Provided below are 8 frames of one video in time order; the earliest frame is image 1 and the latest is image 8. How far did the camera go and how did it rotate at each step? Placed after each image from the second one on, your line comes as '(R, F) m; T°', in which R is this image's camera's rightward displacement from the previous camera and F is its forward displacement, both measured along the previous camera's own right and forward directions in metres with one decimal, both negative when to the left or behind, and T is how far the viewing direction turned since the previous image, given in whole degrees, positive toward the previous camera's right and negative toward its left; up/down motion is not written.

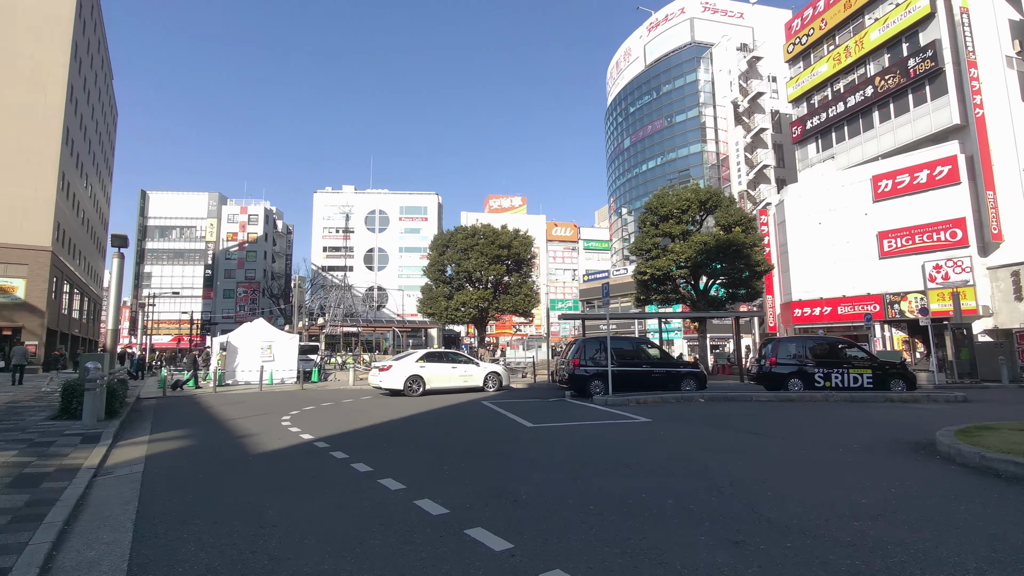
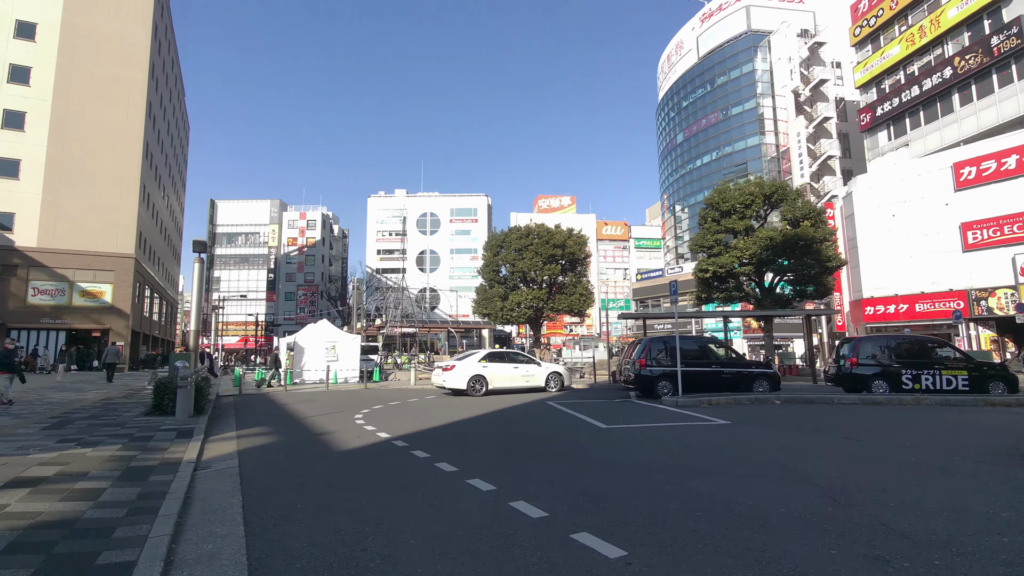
(-0.4, +0.1) m; -5°
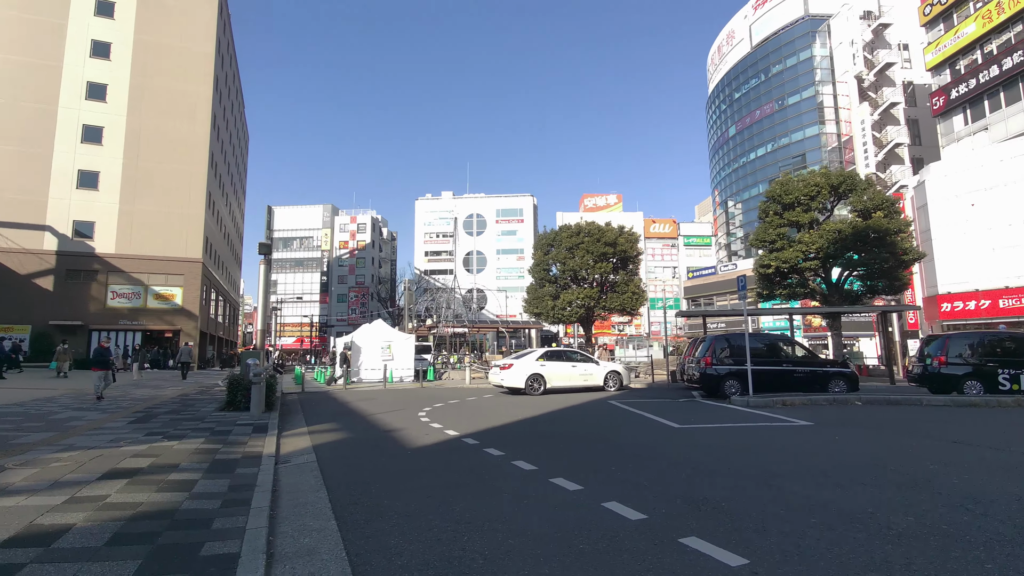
(-0.3, +0.2) m; -5°
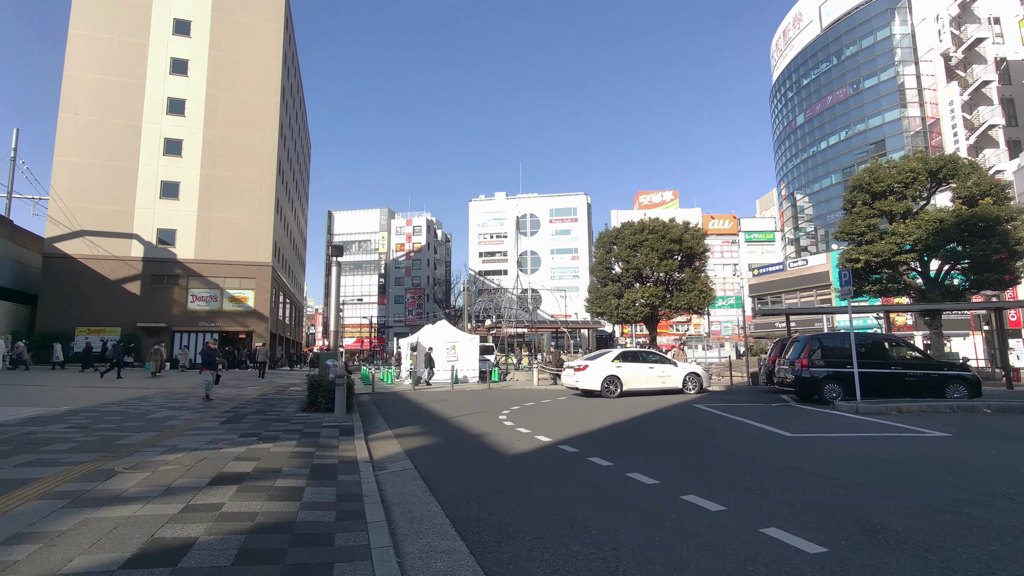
(-0.6, +0.4) m; -6°
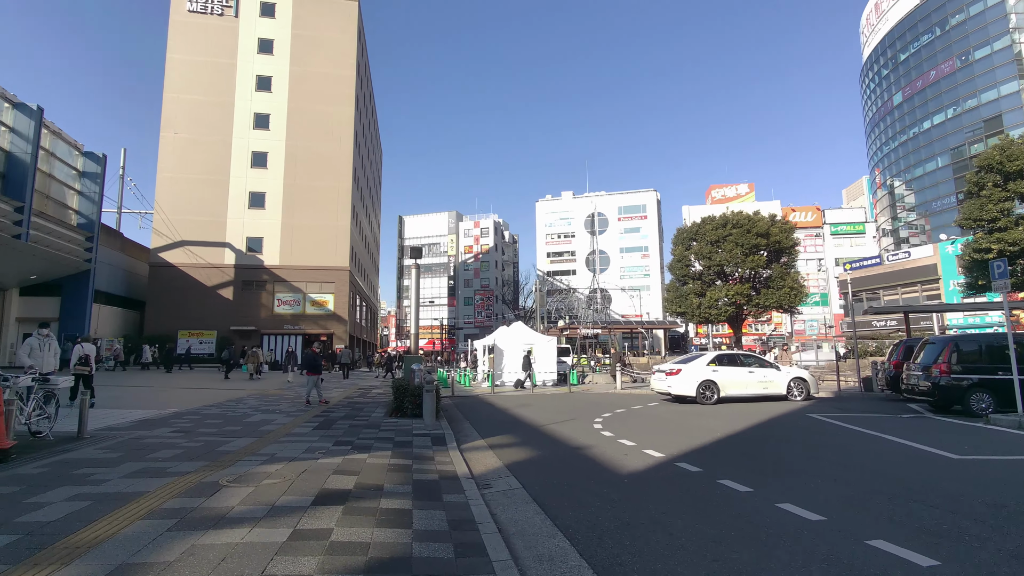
(-0.5, +0.6) m; -7°
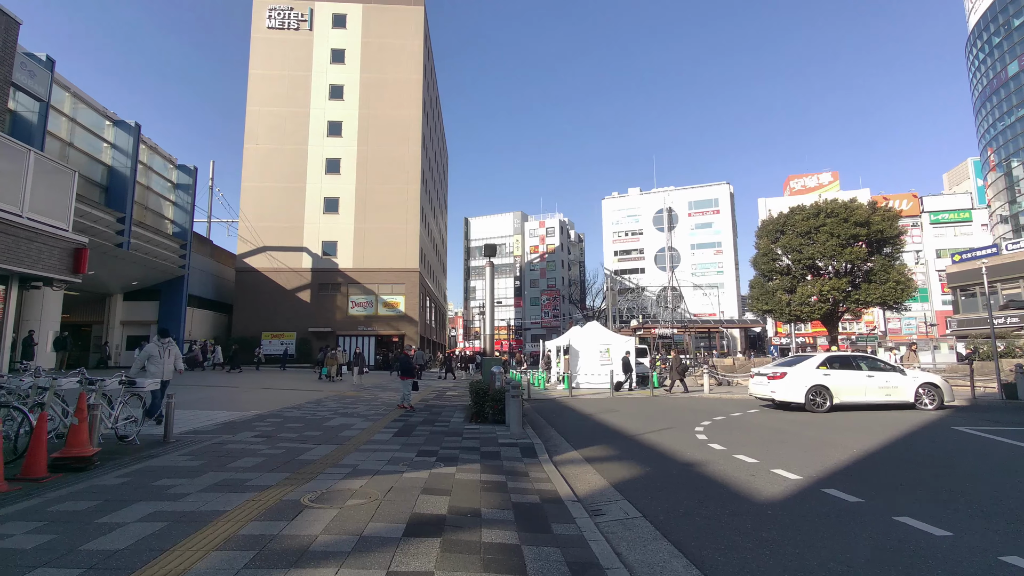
(-0.4, +0.8) m; -7°
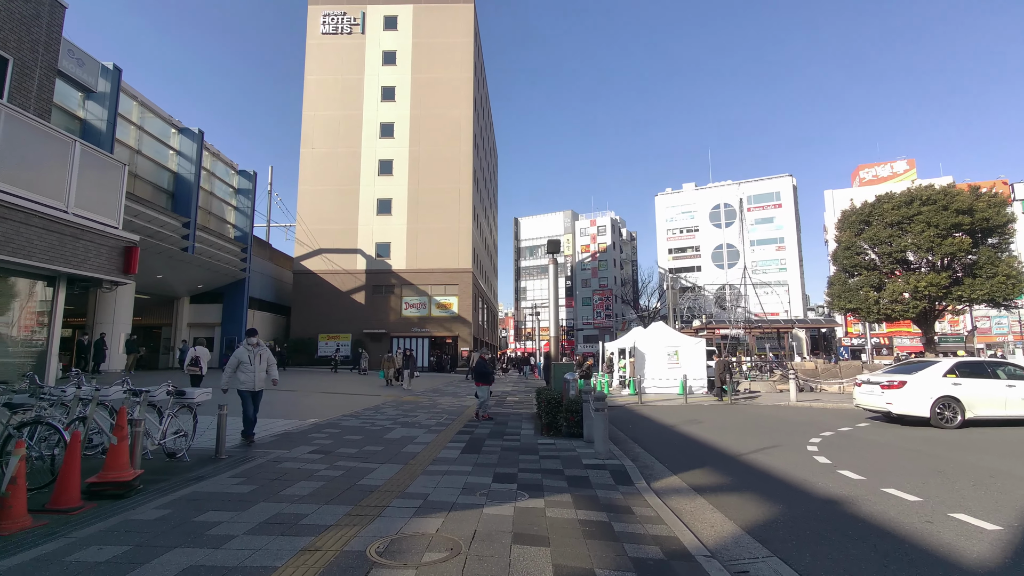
(-0.5, +1.0) m; -5°
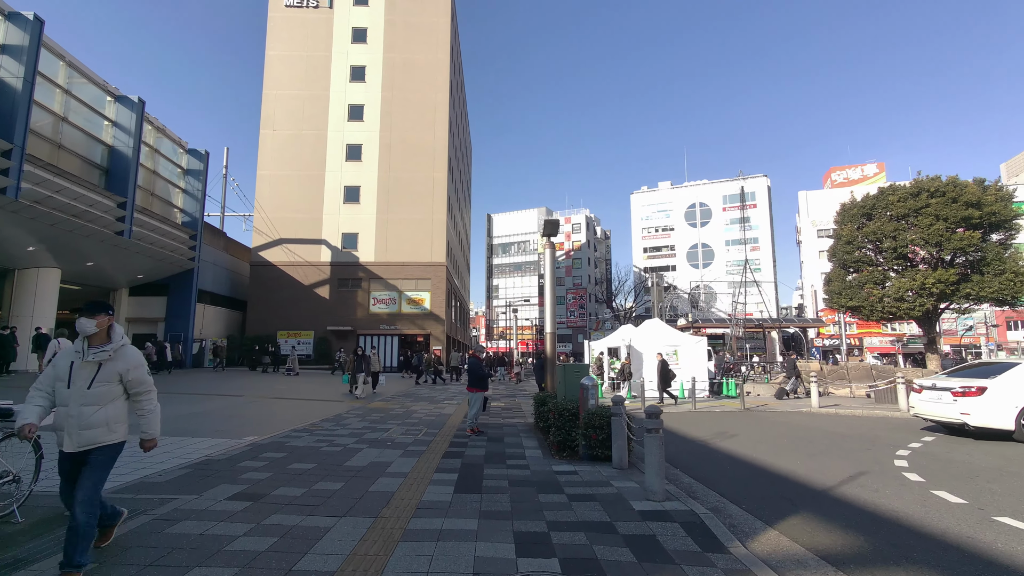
(-0.5, +2.2) m; +3°
